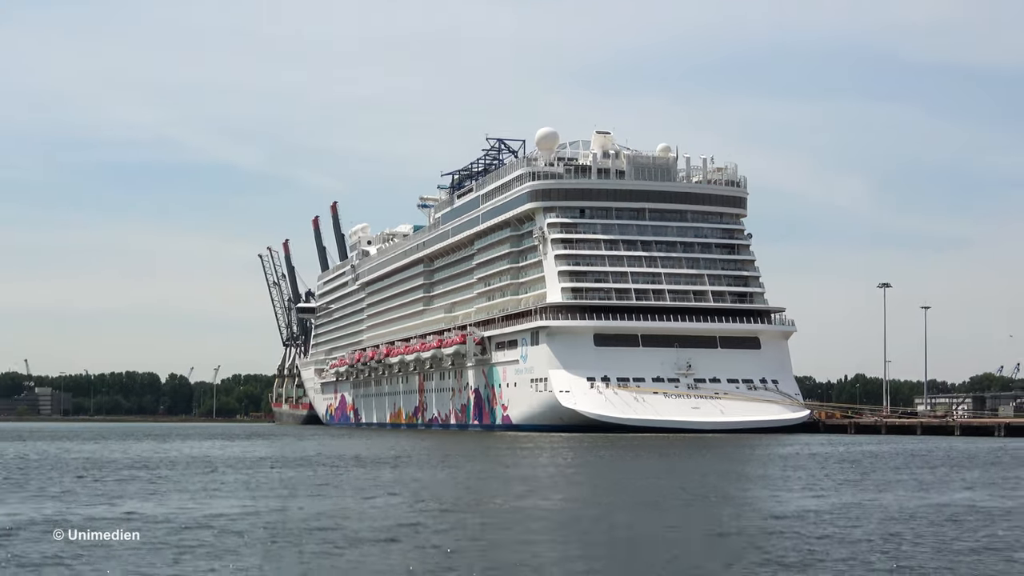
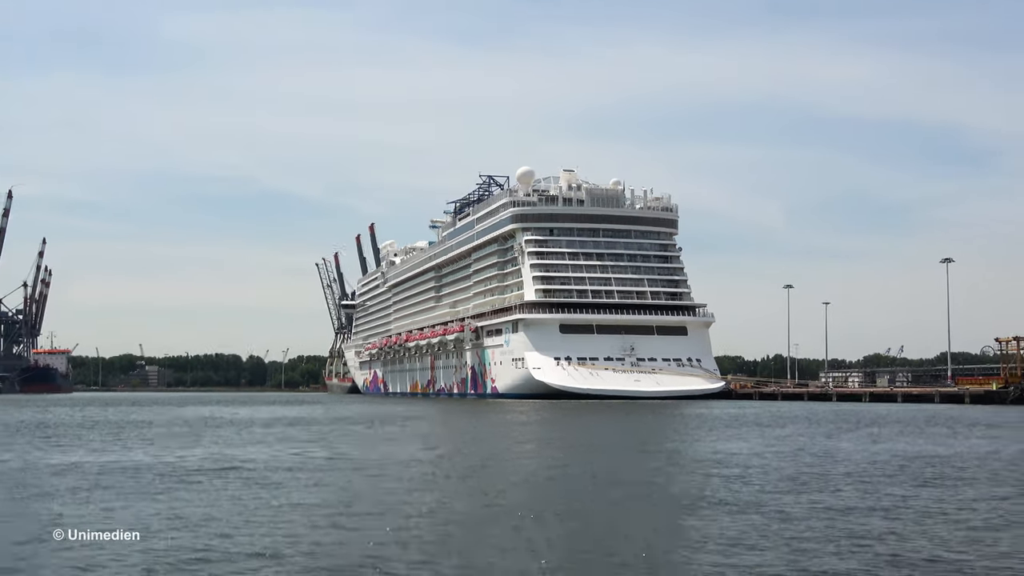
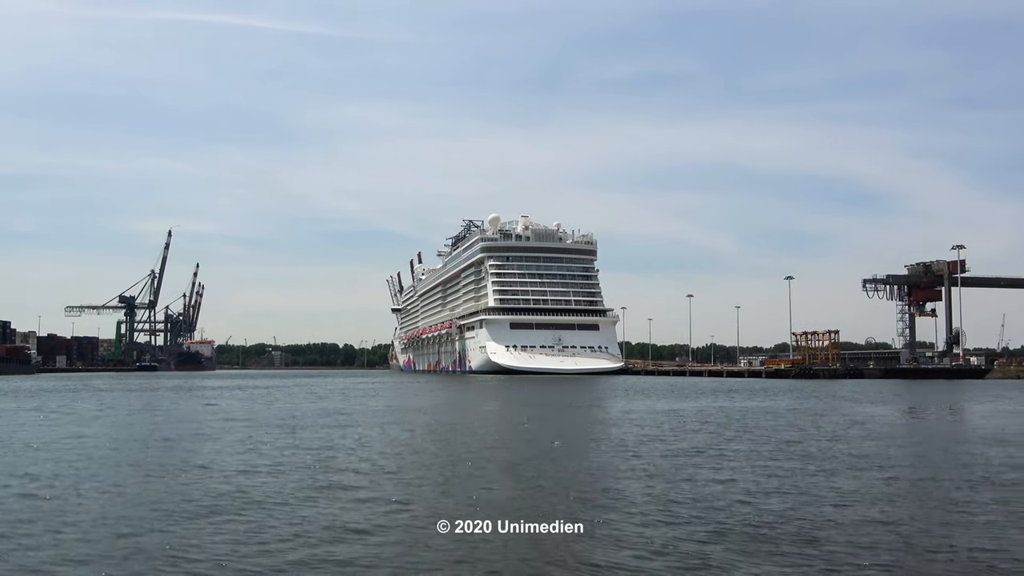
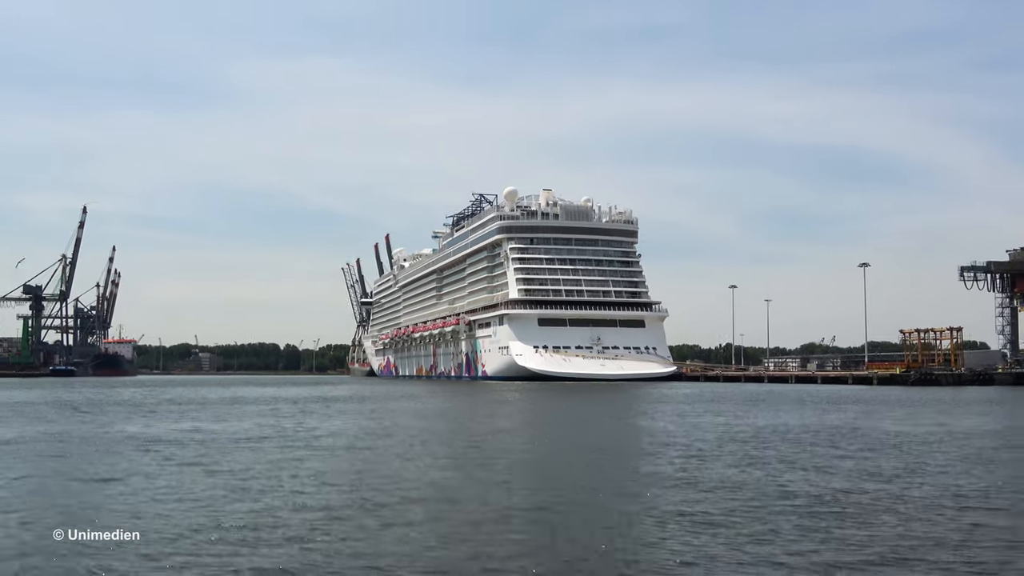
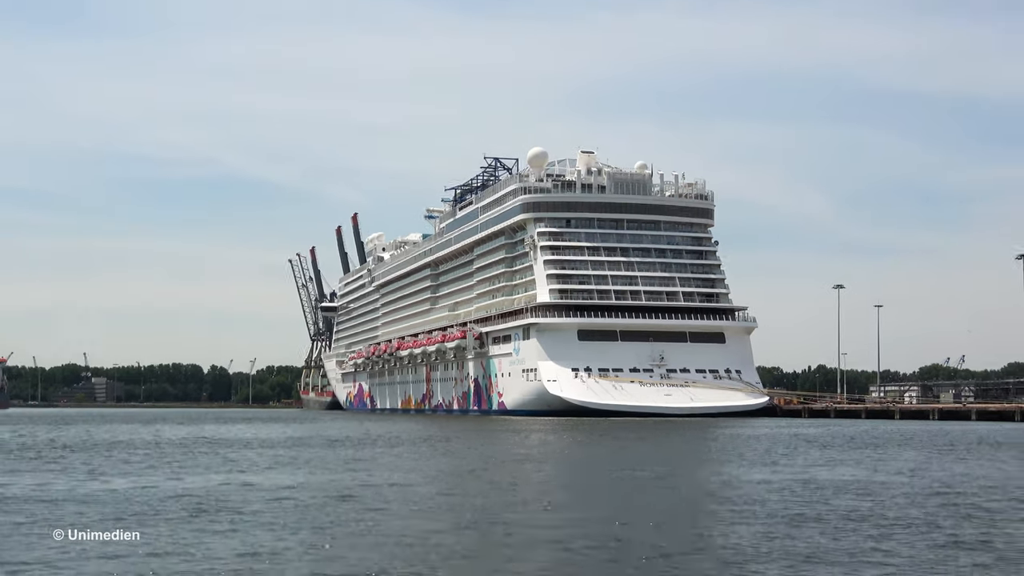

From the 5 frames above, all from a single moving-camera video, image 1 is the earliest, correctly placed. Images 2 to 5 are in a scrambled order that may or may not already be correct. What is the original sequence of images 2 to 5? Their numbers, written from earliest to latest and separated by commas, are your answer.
5, 2, 4, 3
